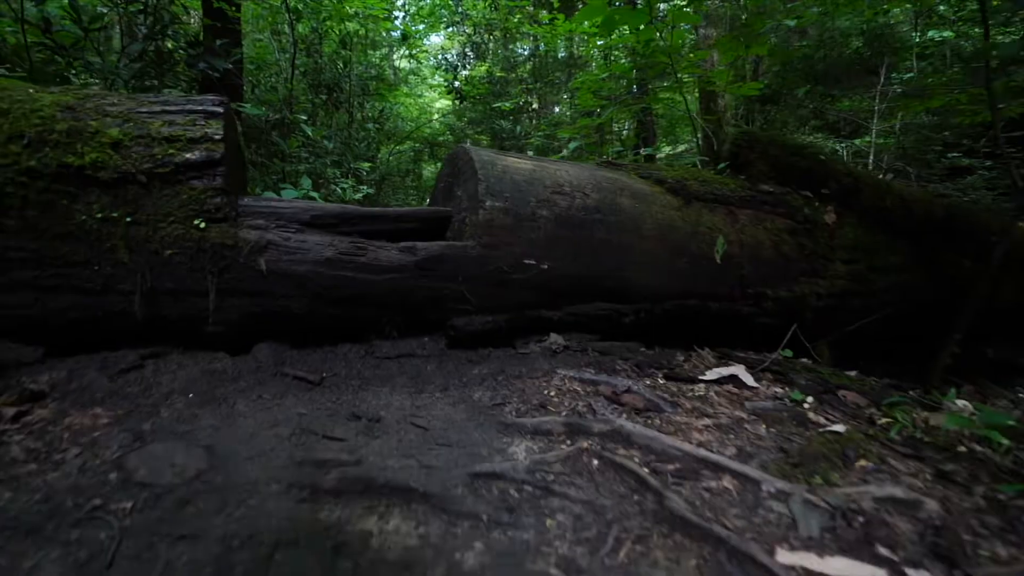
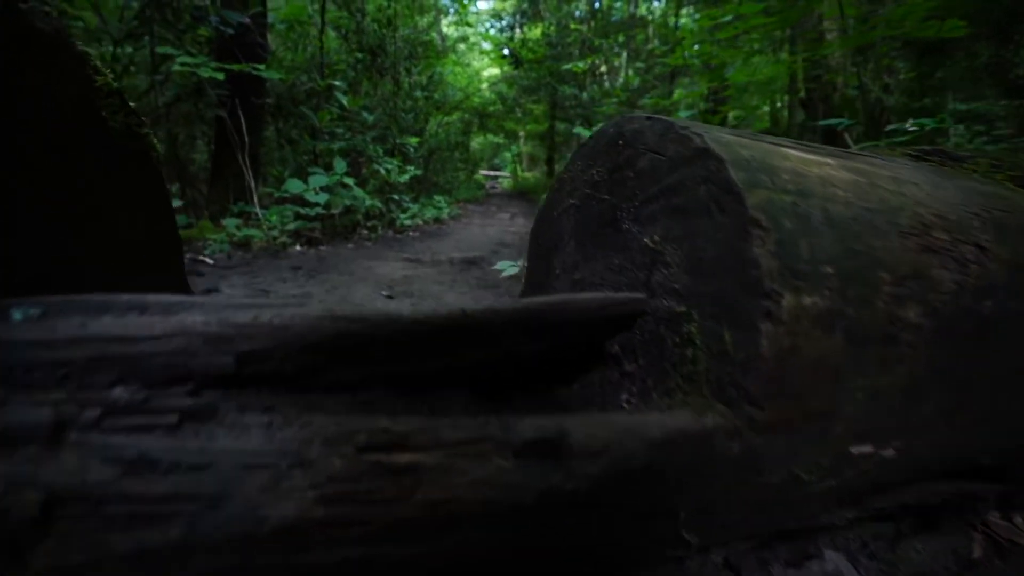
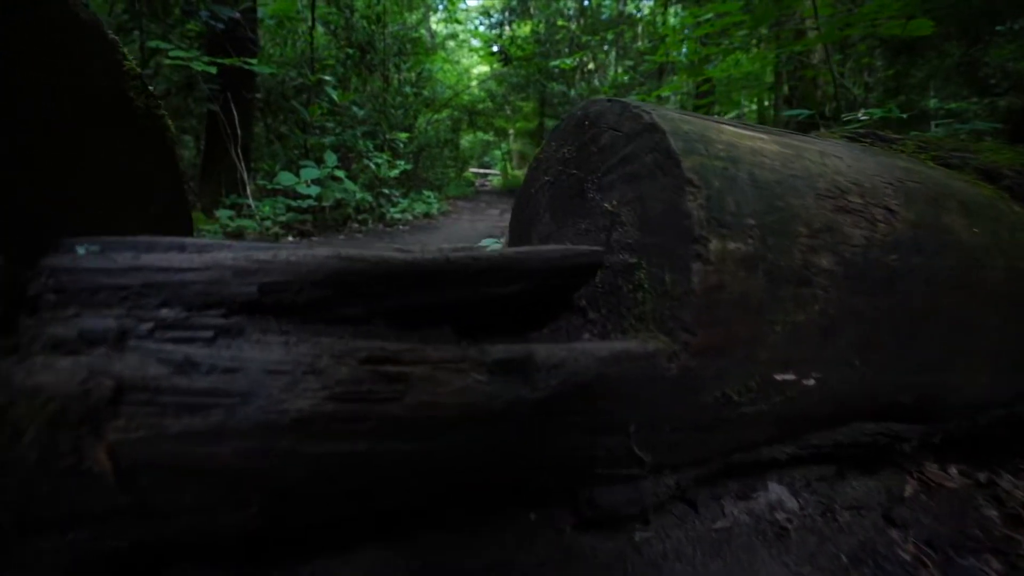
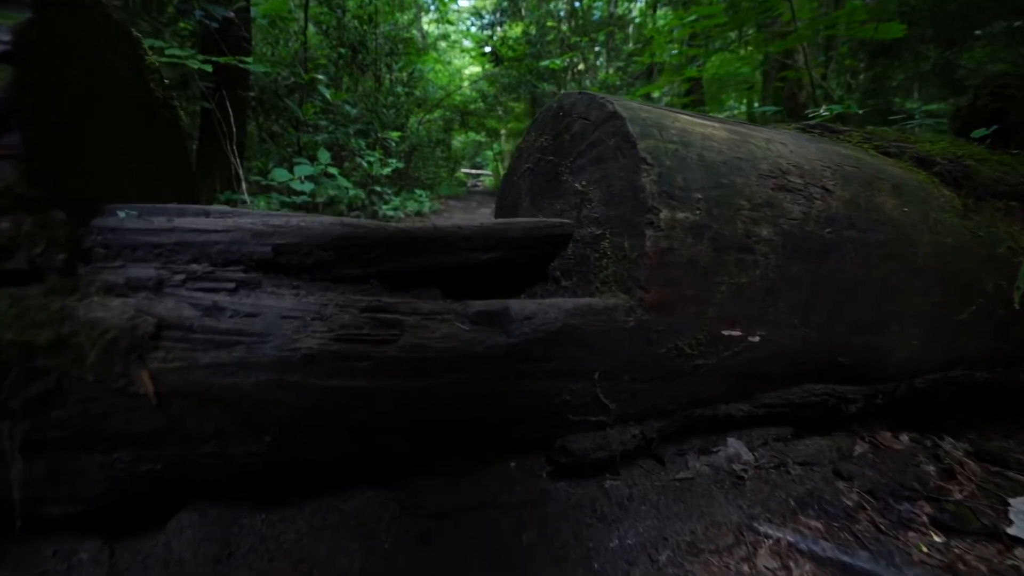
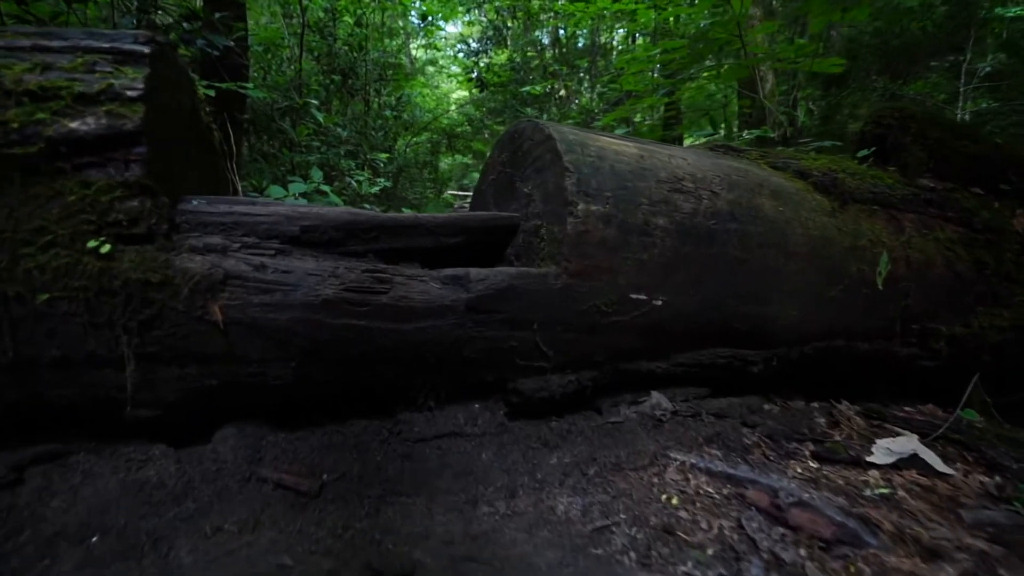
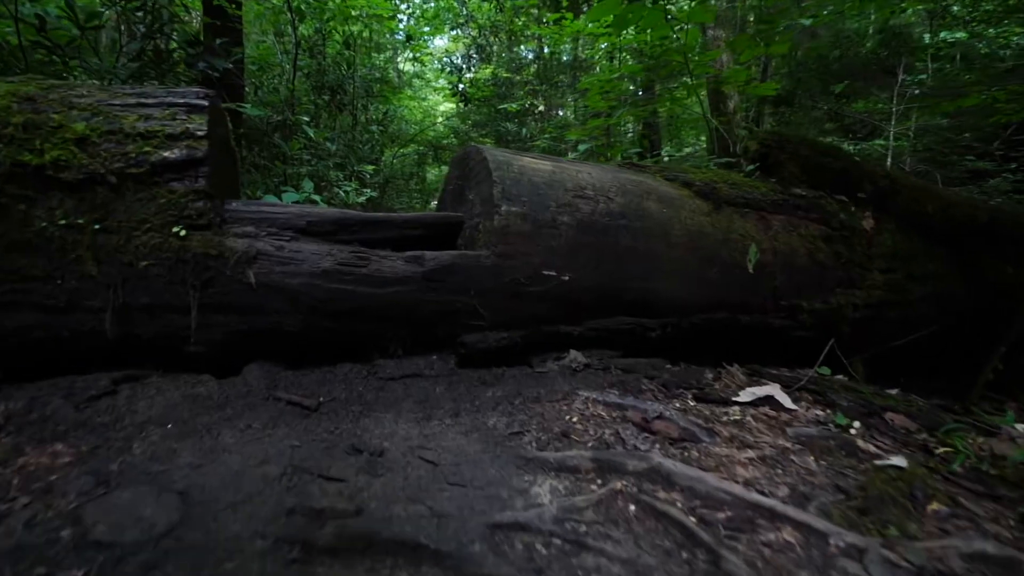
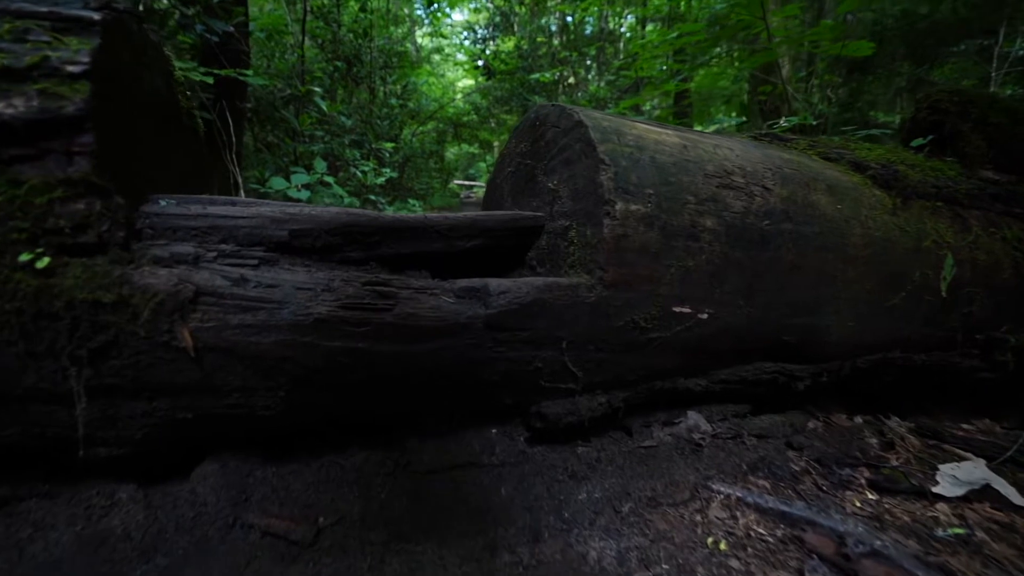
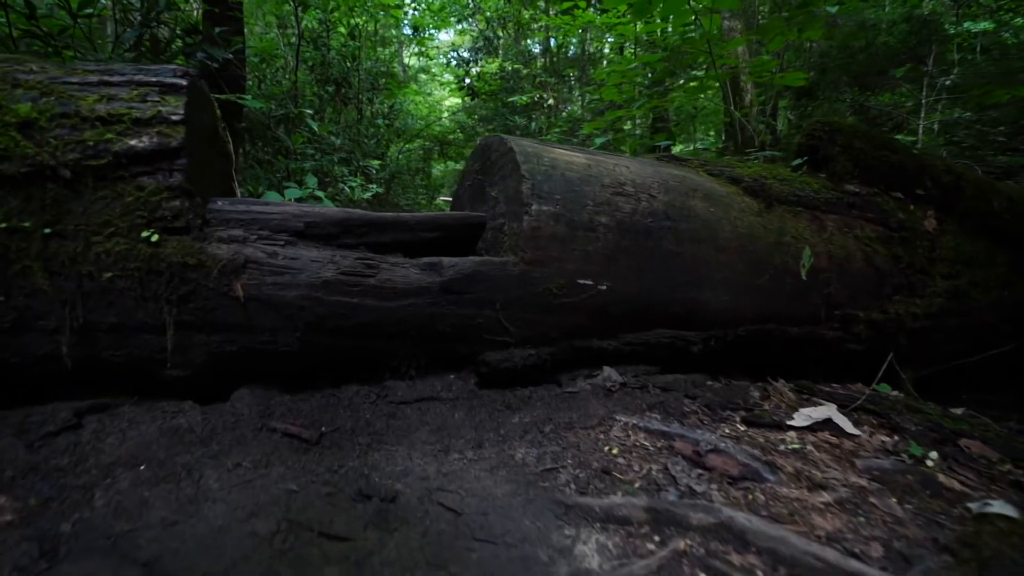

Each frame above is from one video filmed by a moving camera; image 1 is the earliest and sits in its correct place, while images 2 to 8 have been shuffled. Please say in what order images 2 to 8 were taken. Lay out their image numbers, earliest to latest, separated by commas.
6, 8, 5, 7, 4, 3, 2
